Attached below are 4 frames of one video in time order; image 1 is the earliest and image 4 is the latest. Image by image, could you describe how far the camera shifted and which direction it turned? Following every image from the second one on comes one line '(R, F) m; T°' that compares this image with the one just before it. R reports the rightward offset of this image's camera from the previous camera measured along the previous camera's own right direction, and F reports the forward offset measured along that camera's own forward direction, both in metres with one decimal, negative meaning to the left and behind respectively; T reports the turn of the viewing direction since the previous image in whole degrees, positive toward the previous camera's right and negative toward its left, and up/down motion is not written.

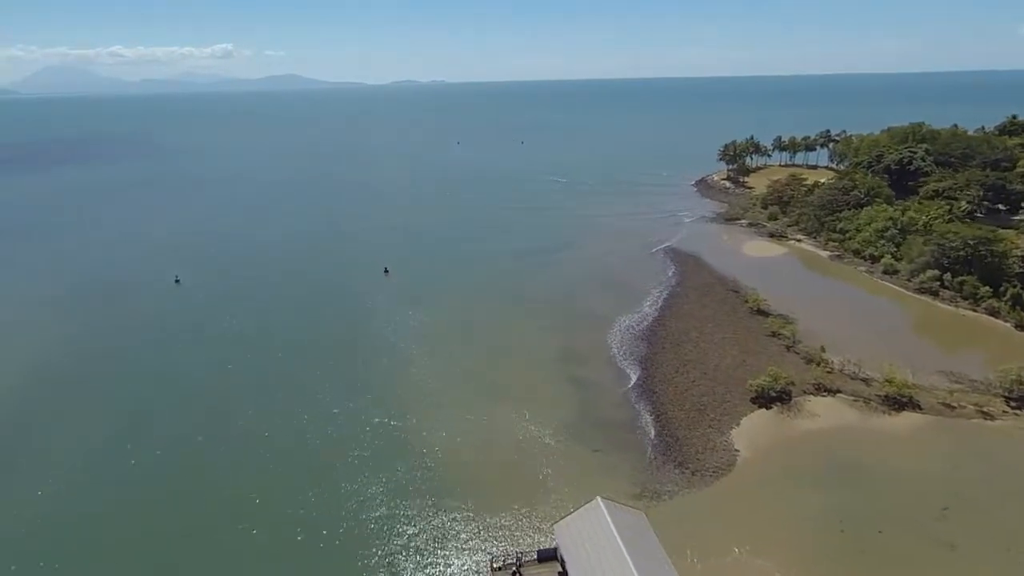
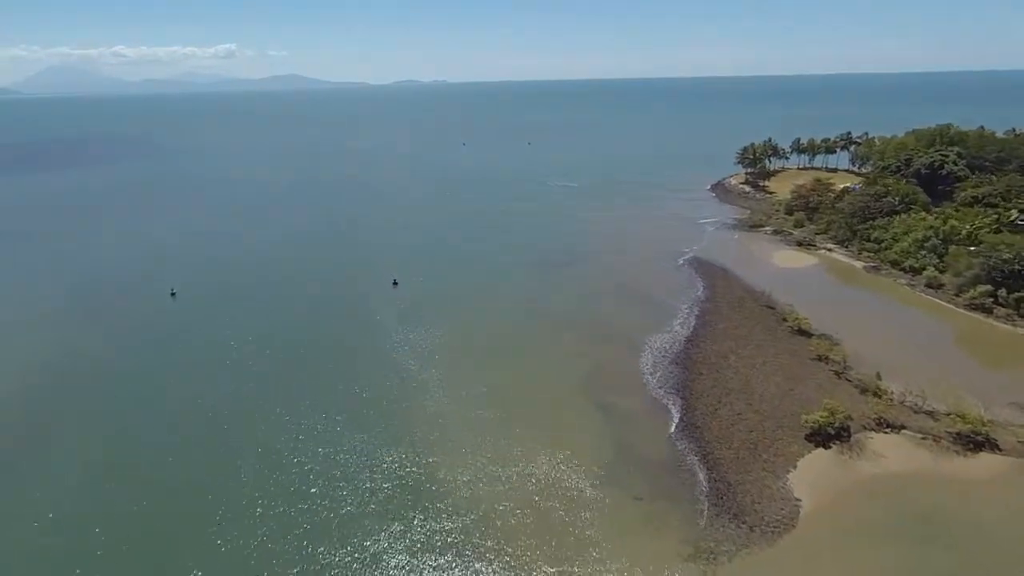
(-1.3, +3.5) m; 0°
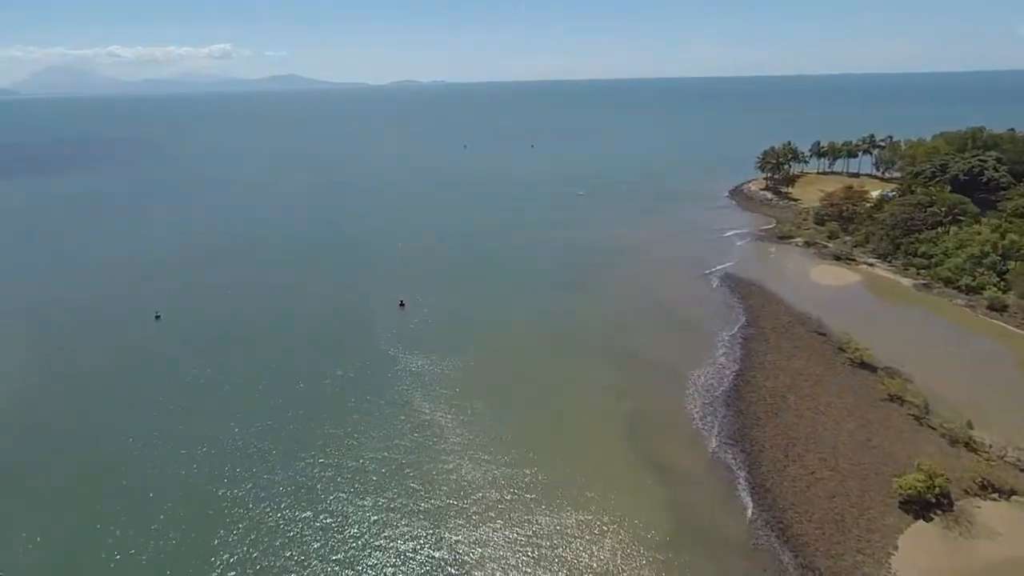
(-1.7, +4.9) m; 0°
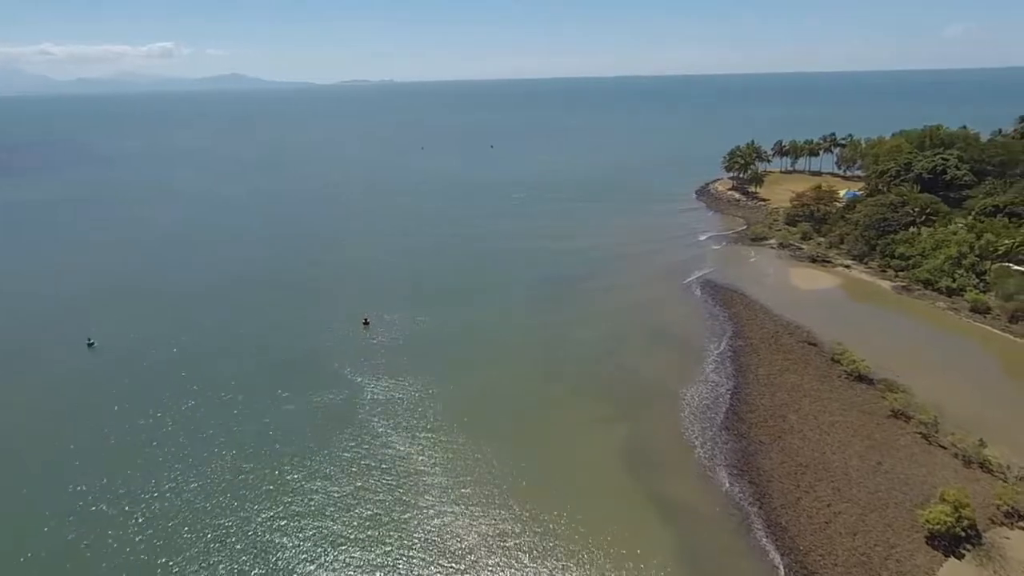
(-1.1, +3.1) m; +4°
